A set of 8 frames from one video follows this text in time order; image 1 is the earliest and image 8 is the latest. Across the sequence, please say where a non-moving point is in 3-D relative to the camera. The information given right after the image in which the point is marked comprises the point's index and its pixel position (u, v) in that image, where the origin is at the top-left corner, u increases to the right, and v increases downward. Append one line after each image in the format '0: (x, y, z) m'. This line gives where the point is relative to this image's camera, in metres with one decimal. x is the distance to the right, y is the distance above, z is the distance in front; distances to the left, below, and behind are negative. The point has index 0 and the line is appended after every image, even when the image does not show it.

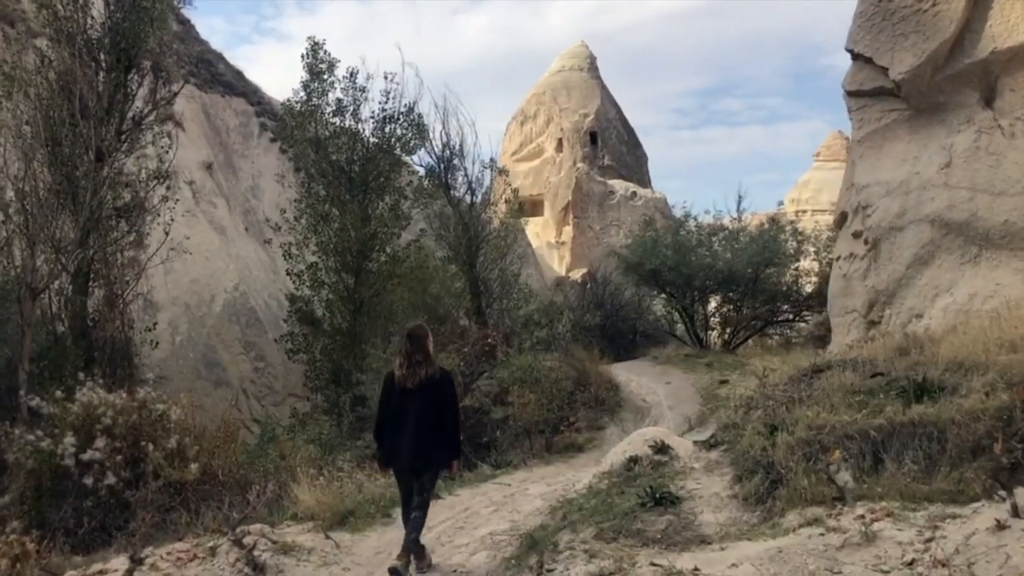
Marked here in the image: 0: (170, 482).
0: (-3.0, -1.7, +8.1) m
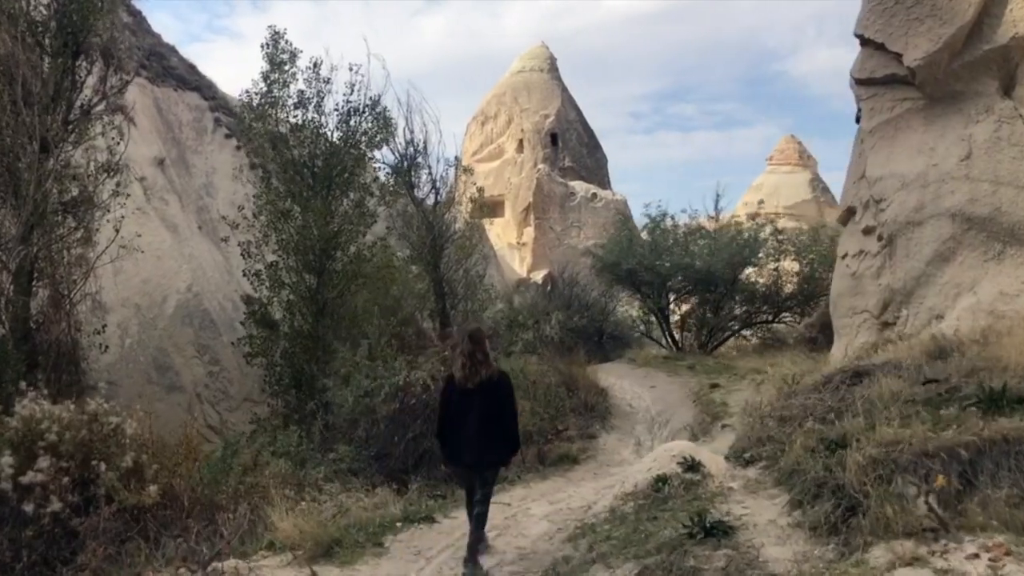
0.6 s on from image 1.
0: (-3.0, -1.7, +7.1) m
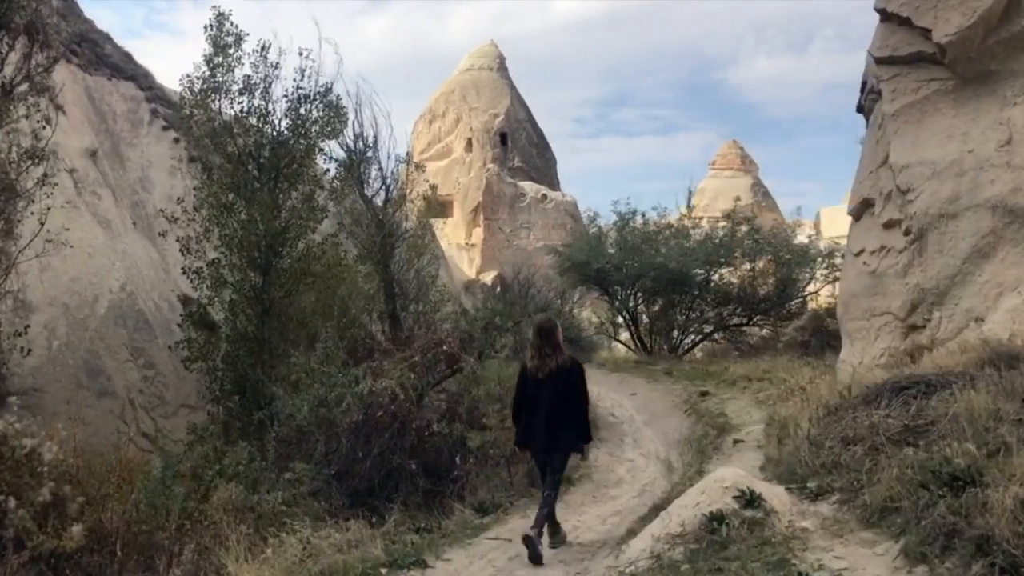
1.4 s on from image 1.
0: (-2.9, -1.6, +5.8) m
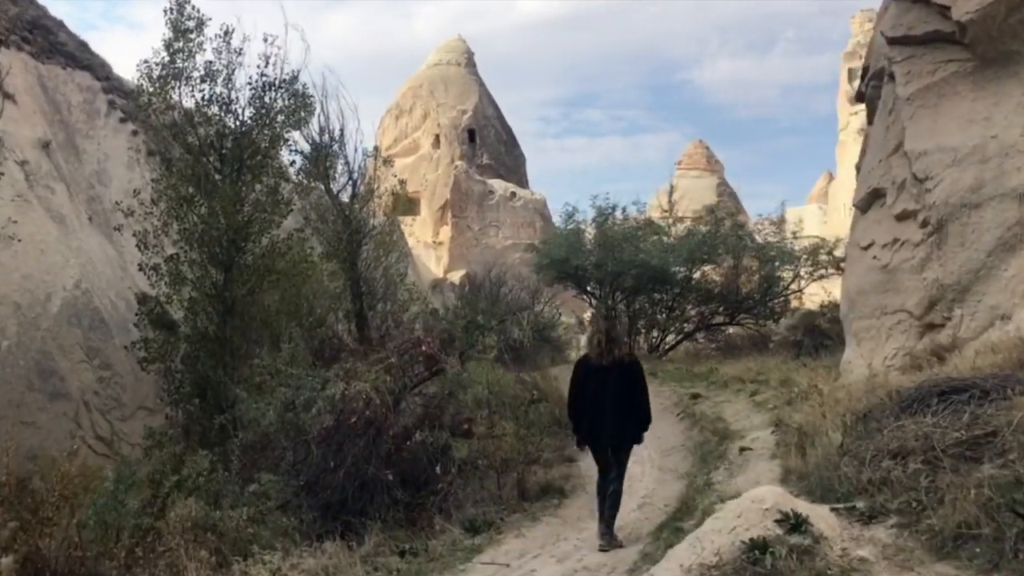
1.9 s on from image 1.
0: (-2.9, -1.6, +4.9) m
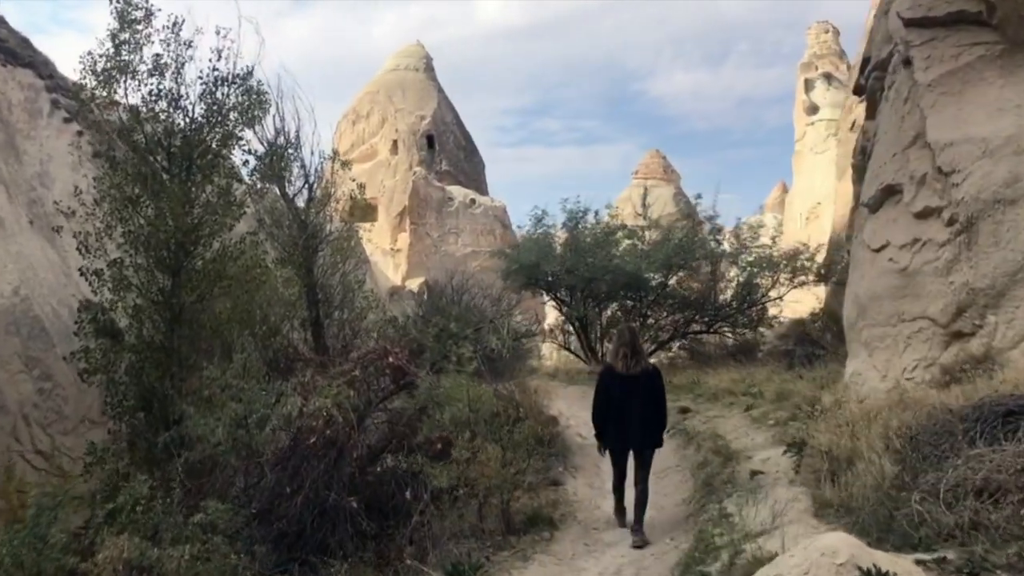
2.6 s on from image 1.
0: (-2.9, -1.6, +3.8) m
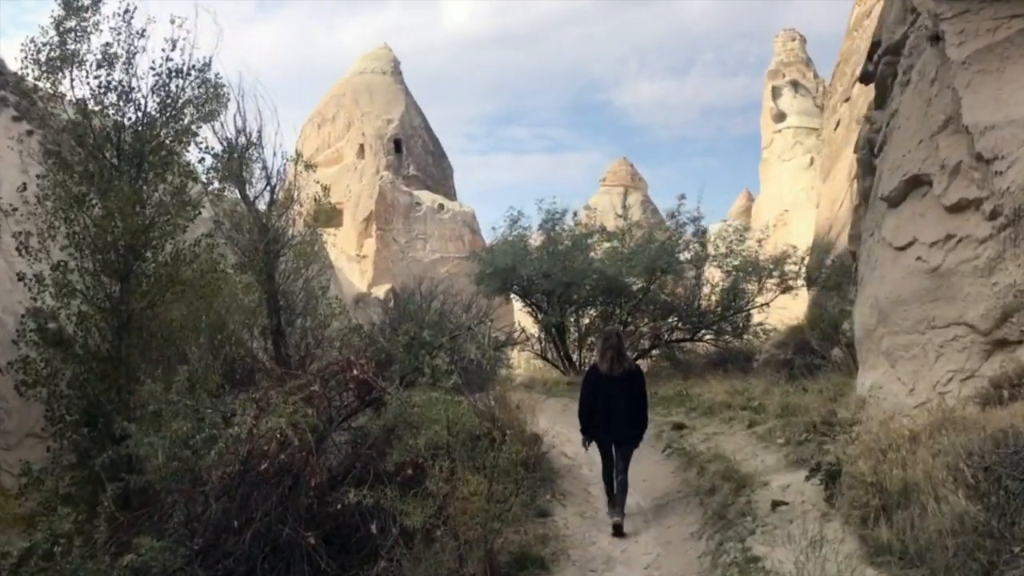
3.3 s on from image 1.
0: (-2.9, -1.6, +2.7) m
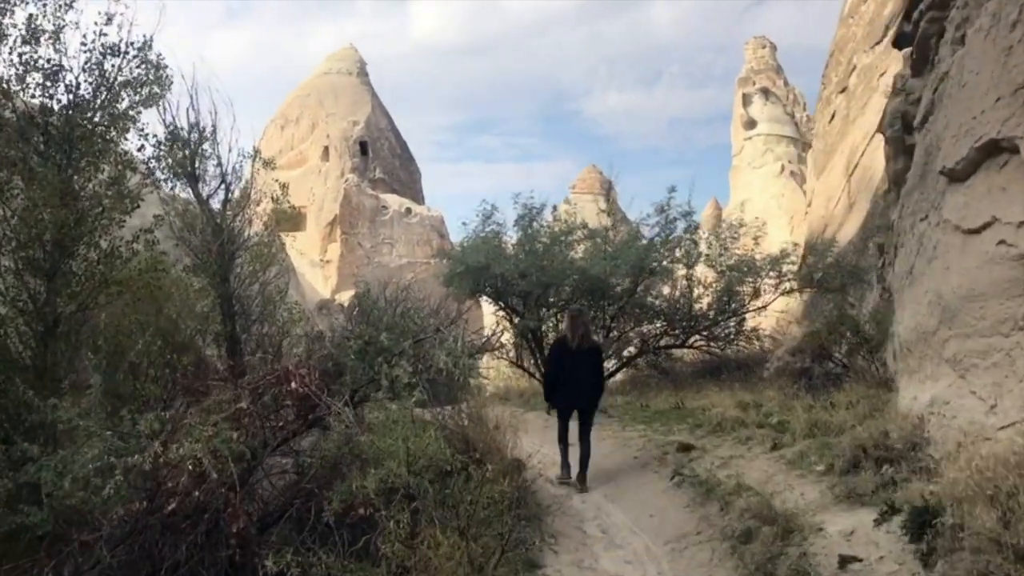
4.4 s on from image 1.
0: (-2.8, -1.5, +1.0) m
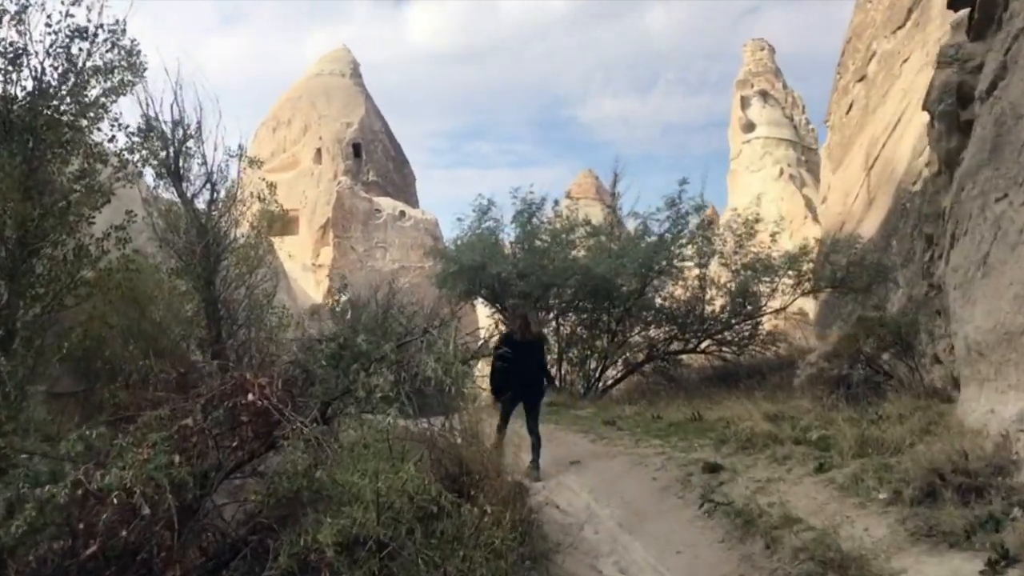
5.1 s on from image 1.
0: (-2.8, -1.4, -0.1) m
